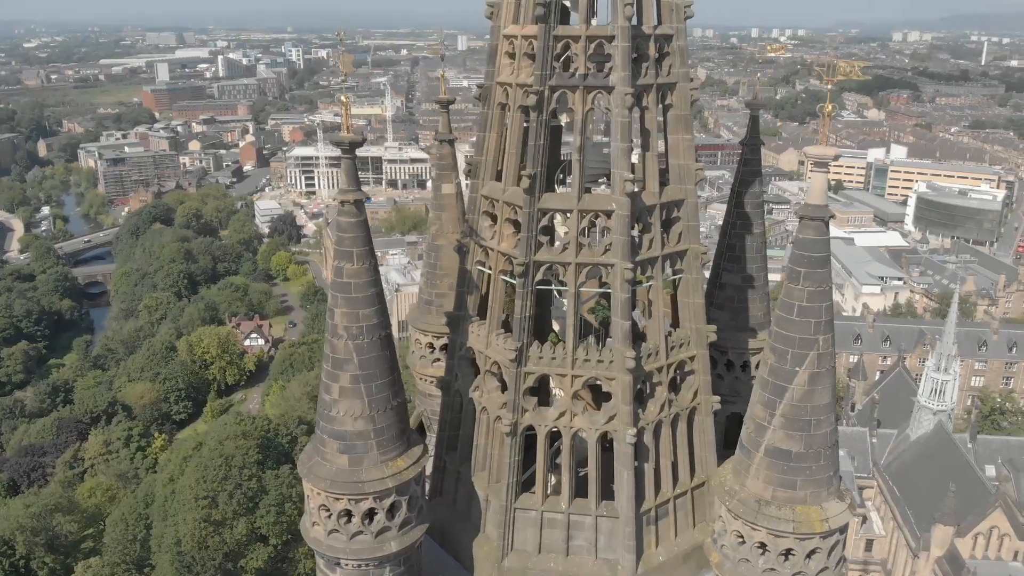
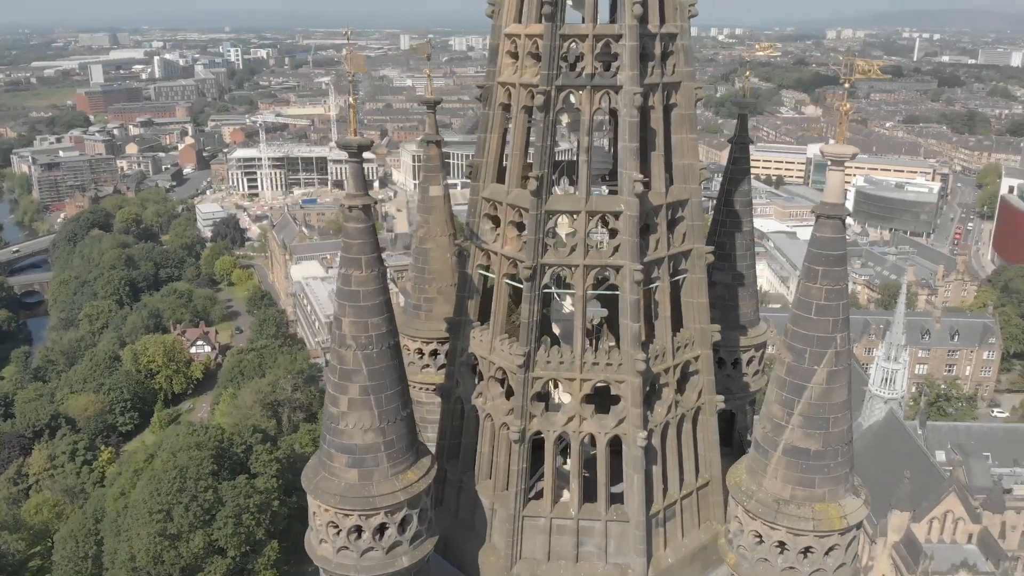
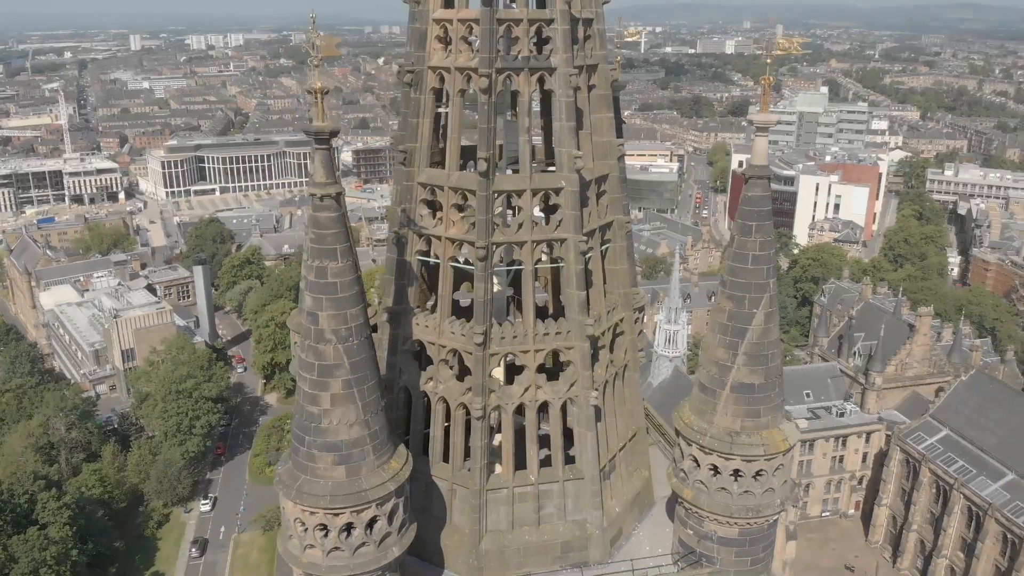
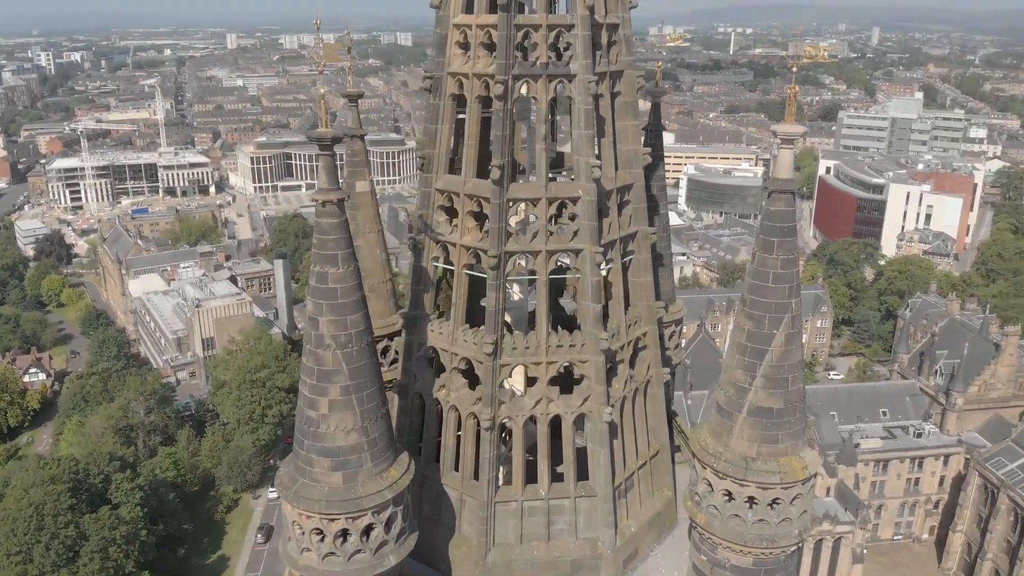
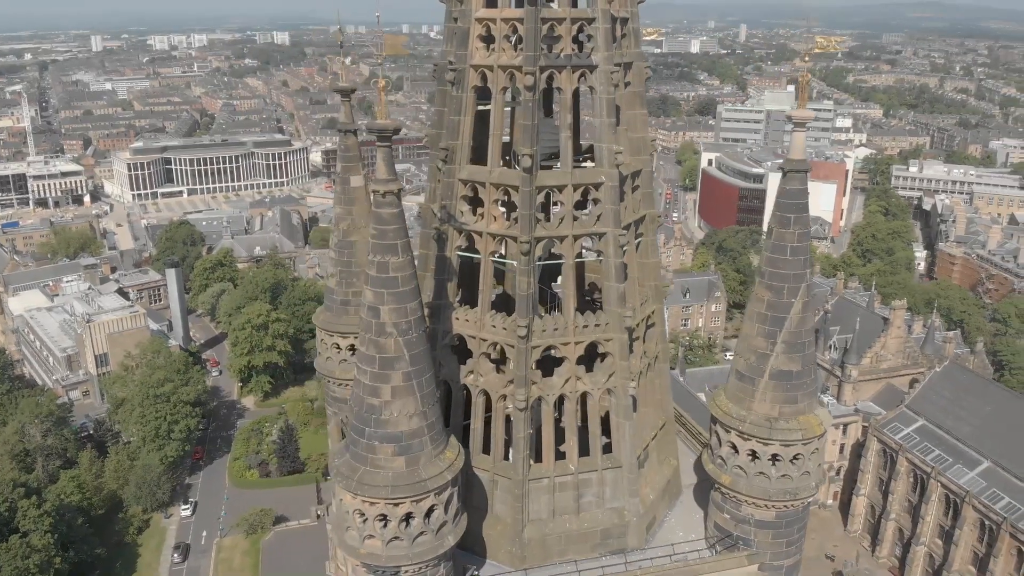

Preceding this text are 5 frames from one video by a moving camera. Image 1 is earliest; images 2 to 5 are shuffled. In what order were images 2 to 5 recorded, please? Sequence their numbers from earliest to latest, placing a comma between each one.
2, 4, 3, 5
